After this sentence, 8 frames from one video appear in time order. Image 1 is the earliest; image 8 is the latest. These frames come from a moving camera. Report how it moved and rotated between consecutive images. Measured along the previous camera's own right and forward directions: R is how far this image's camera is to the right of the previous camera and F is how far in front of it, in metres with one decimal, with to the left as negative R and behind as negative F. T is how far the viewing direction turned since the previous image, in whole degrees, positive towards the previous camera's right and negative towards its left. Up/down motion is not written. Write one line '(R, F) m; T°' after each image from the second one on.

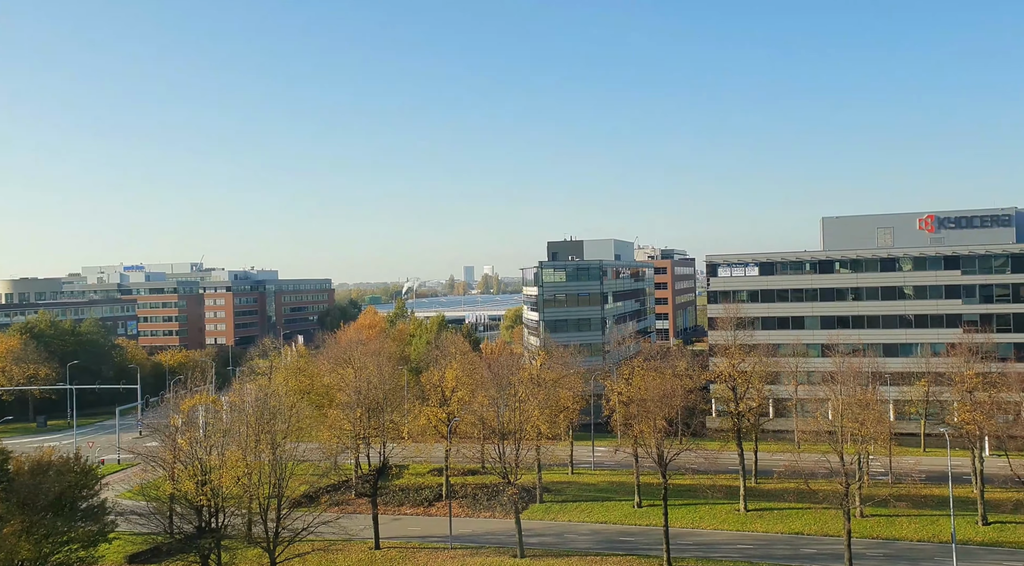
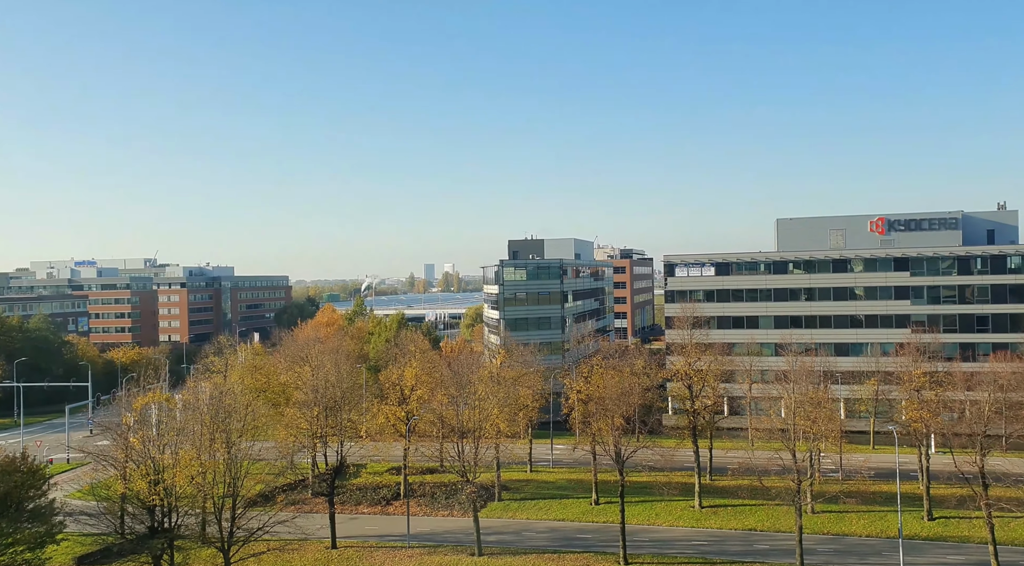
(-0.6, -0.1) m; +3°
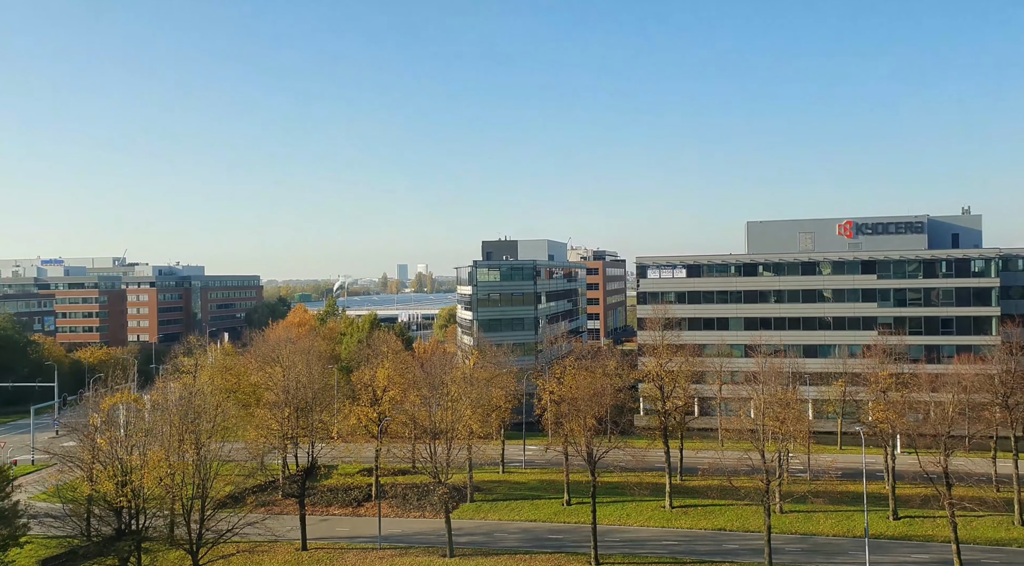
(-0.3, -0.1) m; +2°
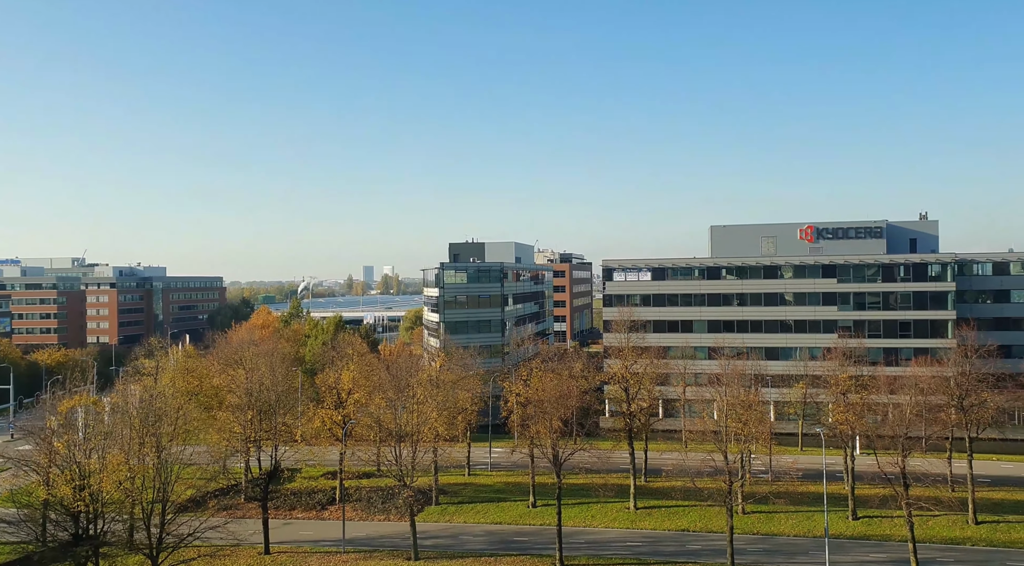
(-0.4, 0.0) m; +2°
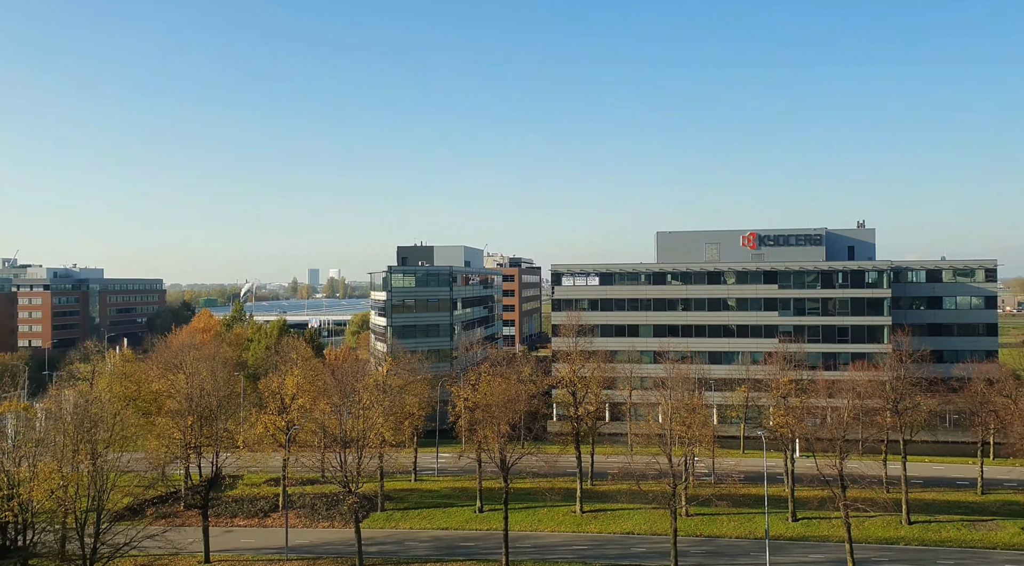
(-0.7, +0.2) m; +4°
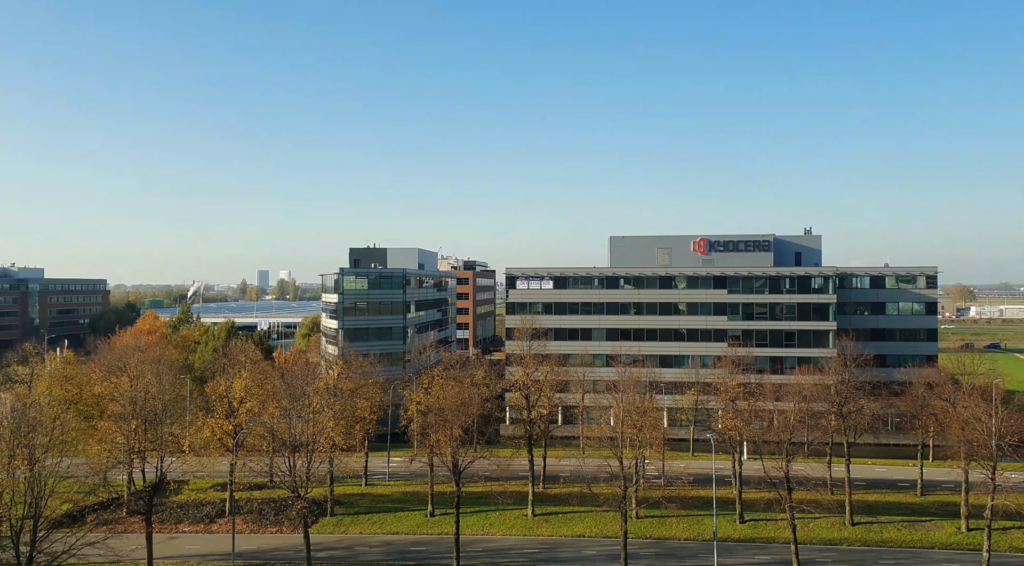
(-0.5, +0.2) m; +3°
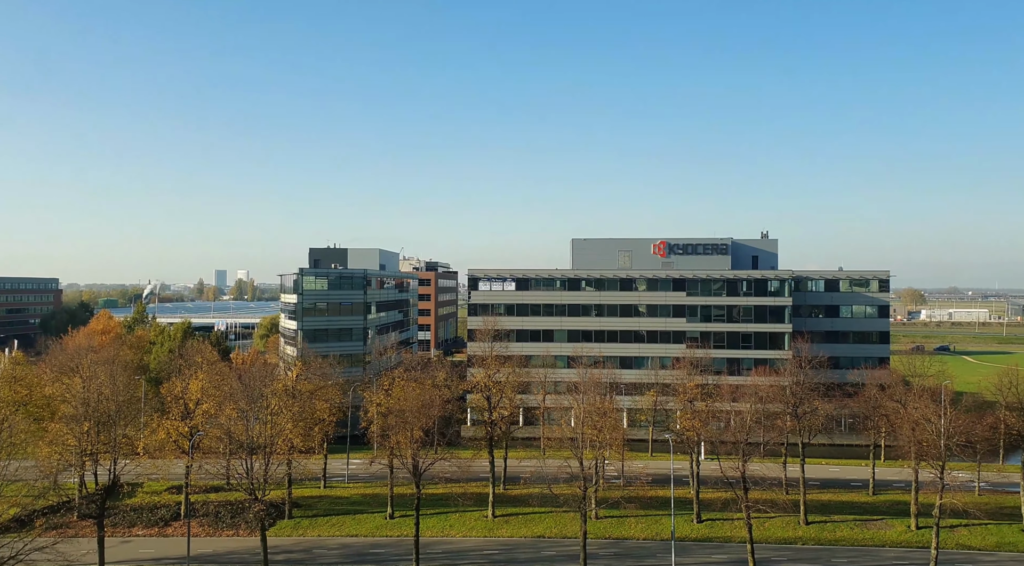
(-0.4, 0.0) m; +3°
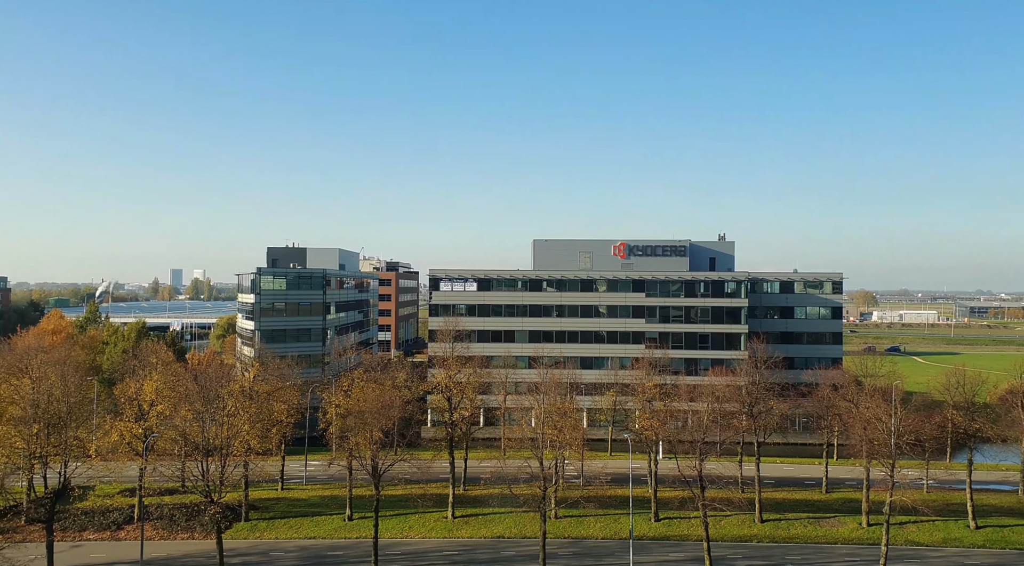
(-0.4, 0.0) m; +3°
